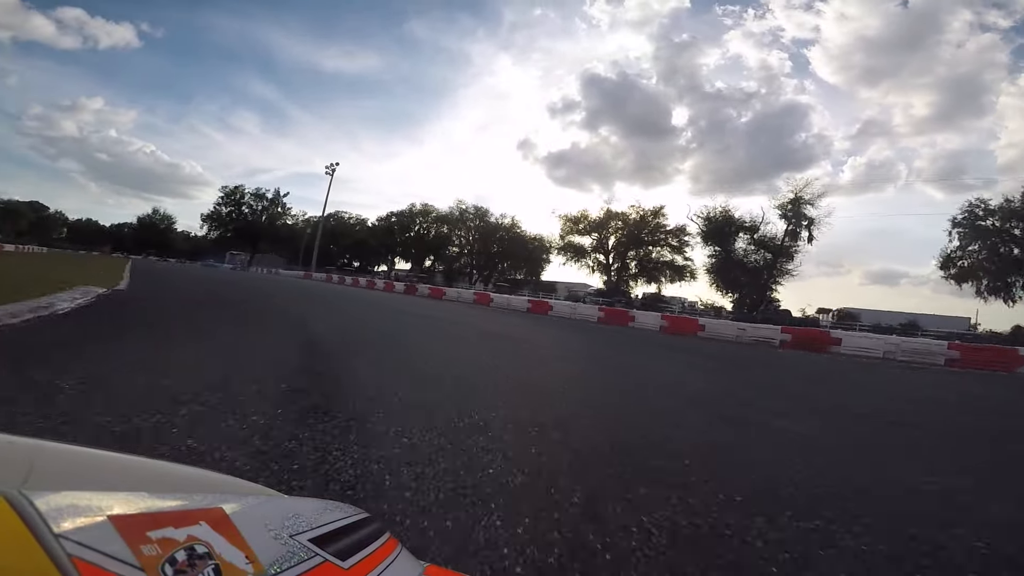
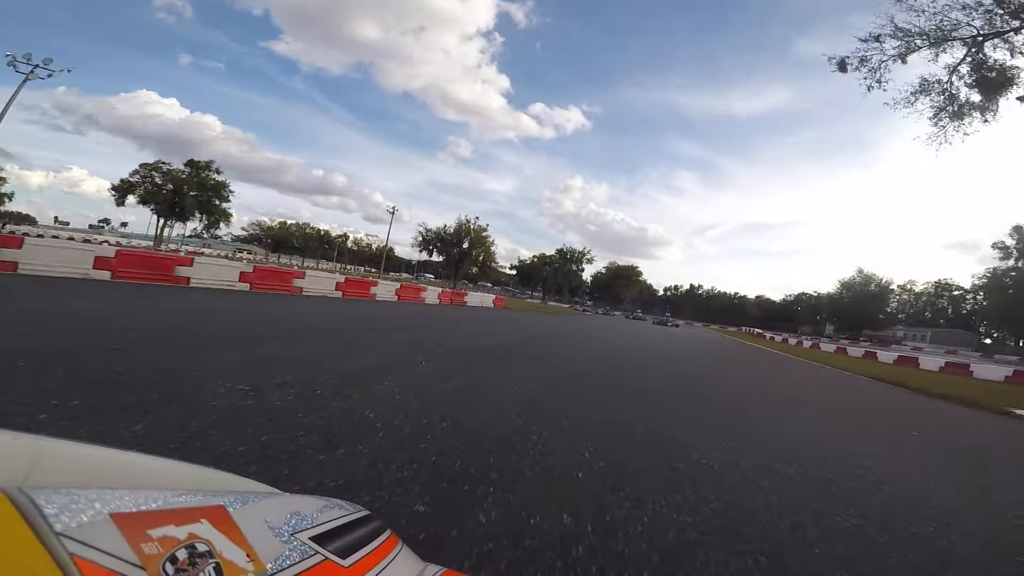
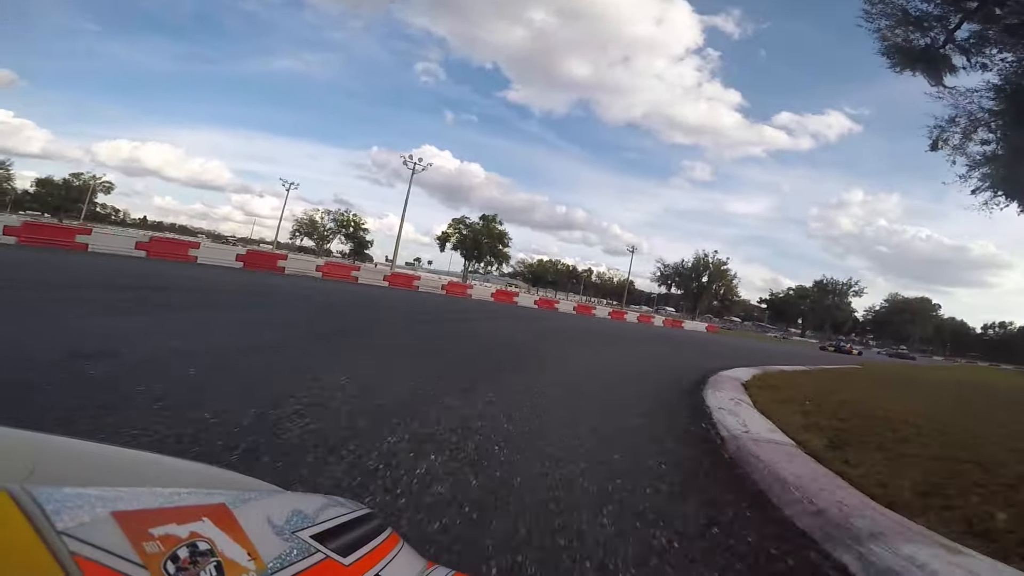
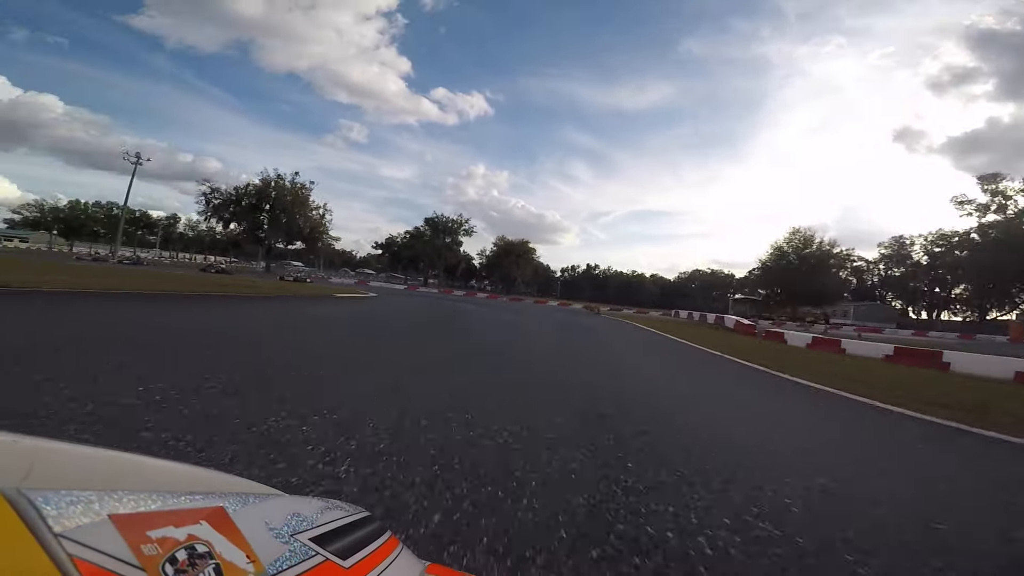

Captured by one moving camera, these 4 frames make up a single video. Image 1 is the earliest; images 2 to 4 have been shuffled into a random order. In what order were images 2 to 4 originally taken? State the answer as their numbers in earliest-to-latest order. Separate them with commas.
3, 2, 4
